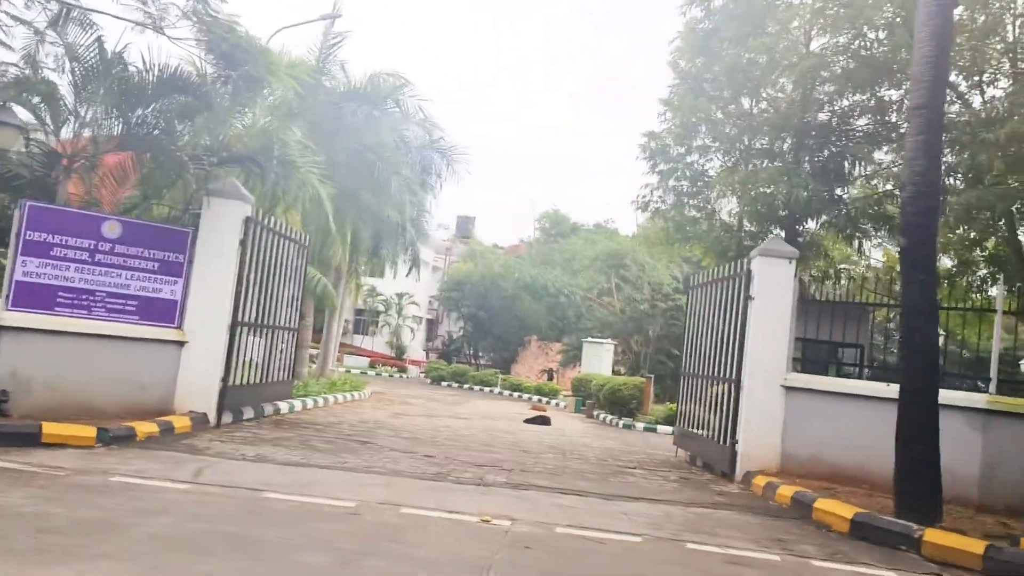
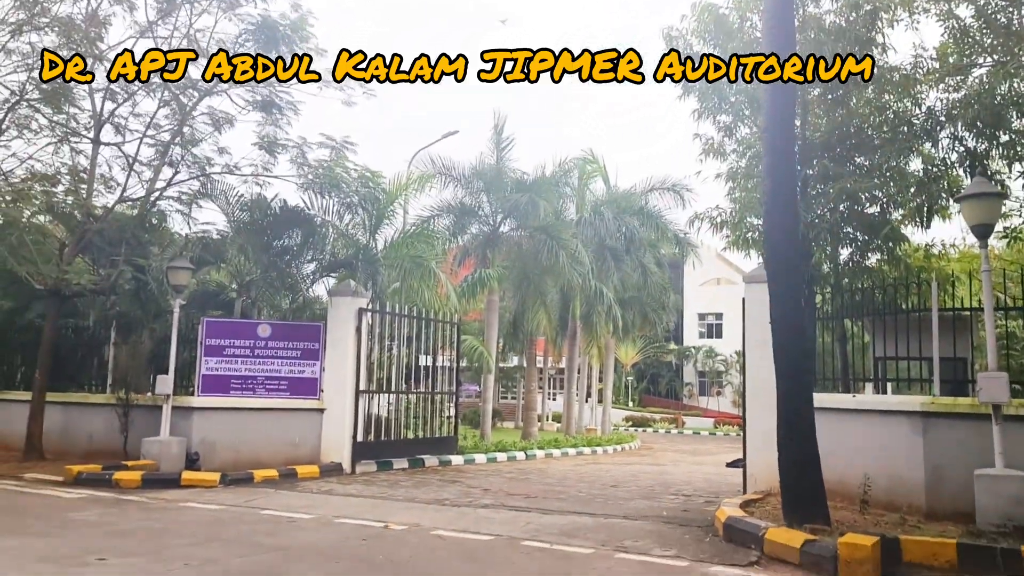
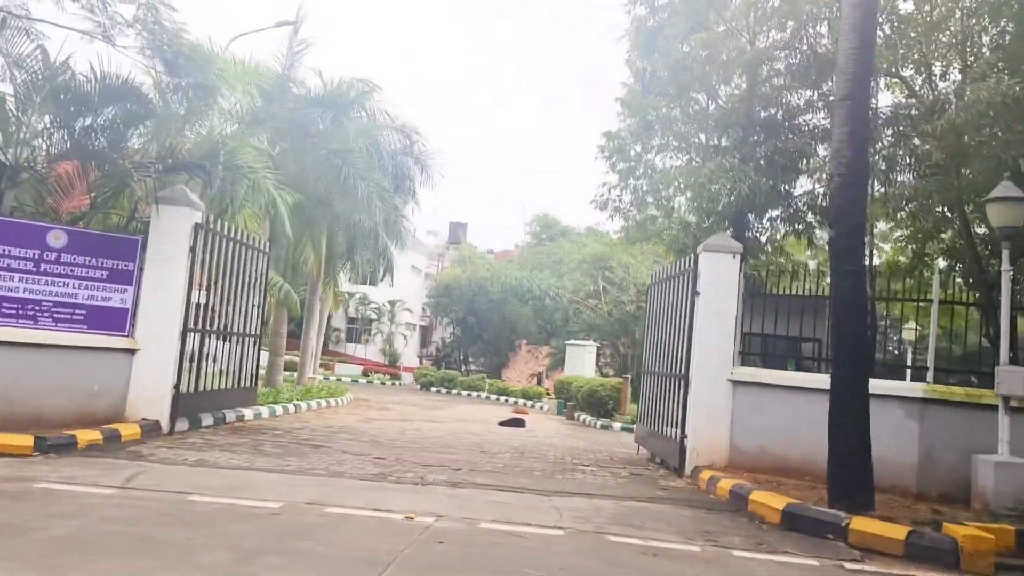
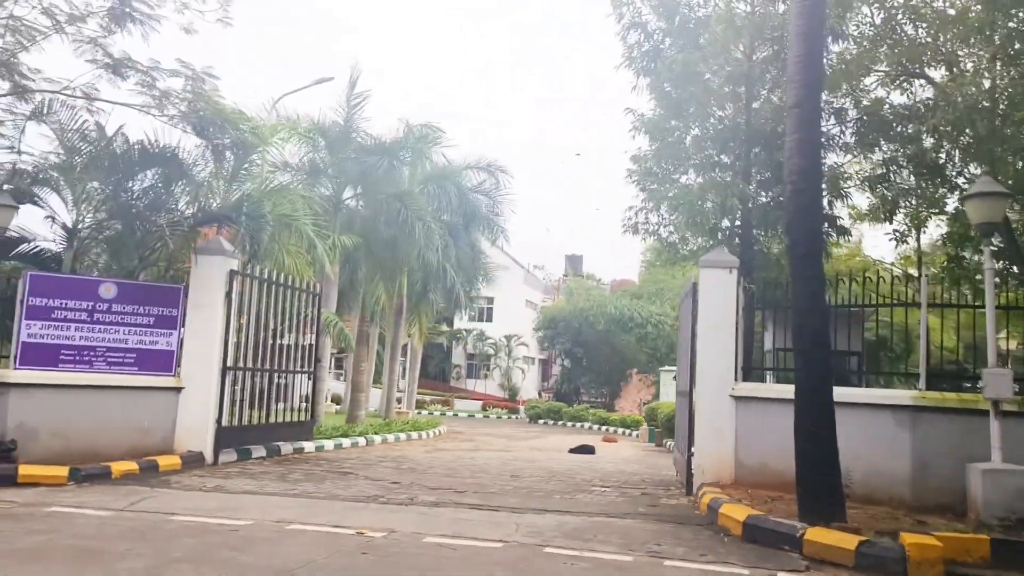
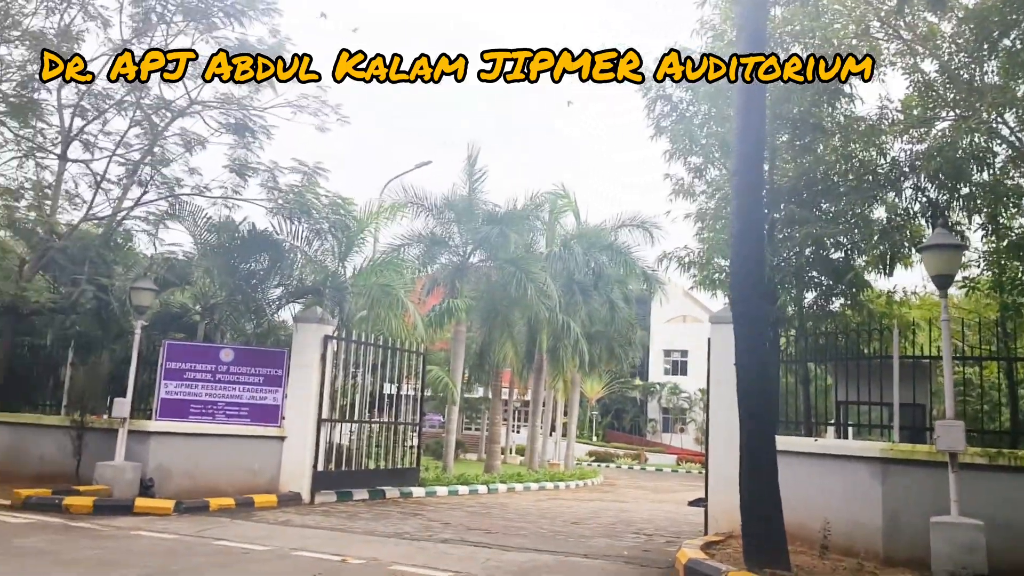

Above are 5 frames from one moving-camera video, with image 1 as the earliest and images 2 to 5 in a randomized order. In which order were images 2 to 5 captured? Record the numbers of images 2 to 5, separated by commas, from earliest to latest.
3, 4, 5, 2
